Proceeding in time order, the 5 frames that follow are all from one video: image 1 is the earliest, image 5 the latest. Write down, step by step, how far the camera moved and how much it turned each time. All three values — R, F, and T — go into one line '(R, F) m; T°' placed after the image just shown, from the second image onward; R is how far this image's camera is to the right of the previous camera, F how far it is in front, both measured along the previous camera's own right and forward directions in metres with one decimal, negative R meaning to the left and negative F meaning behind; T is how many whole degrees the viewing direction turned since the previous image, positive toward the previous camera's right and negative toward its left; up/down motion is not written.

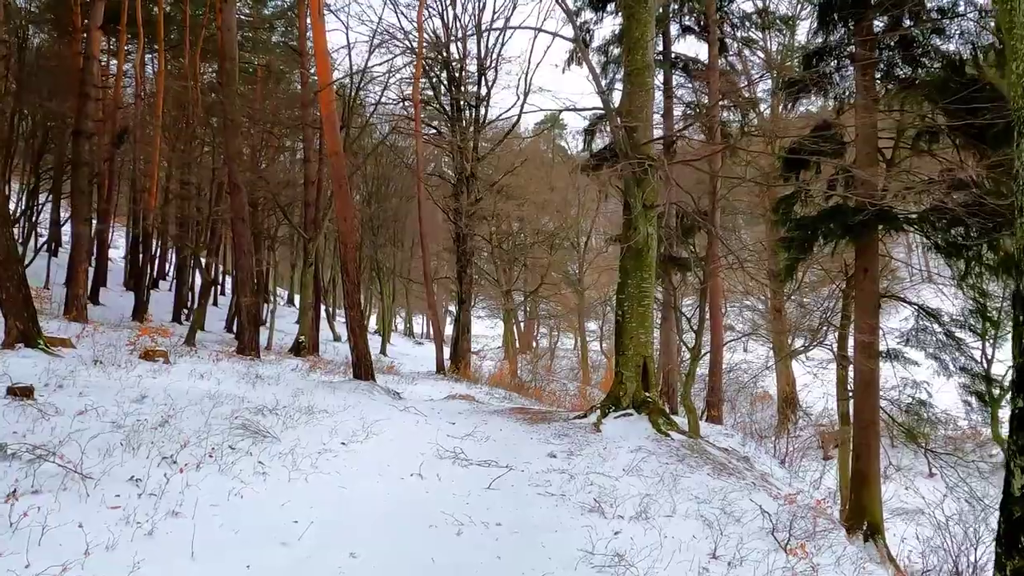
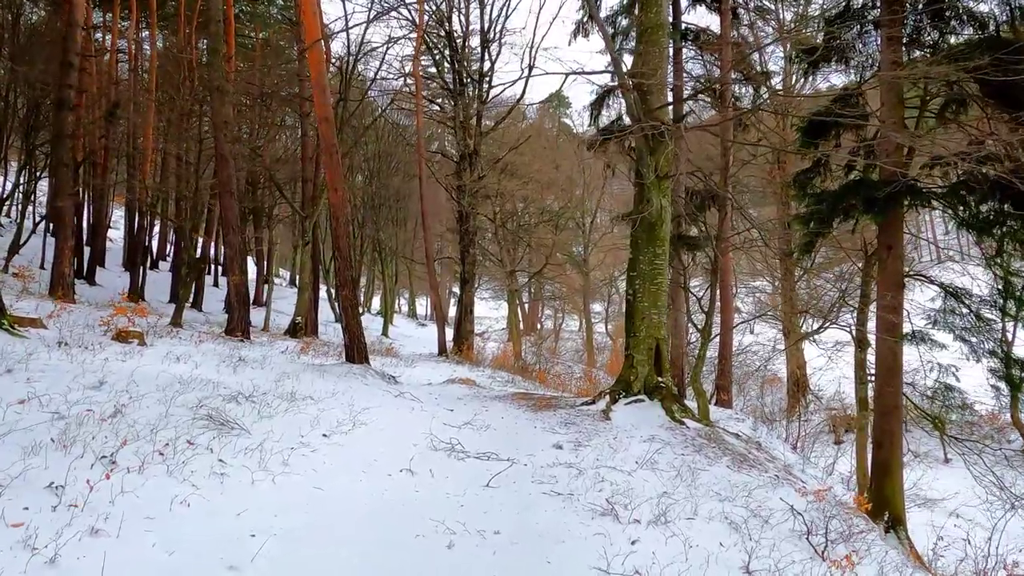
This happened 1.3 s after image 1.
(0.0, +0.5) m; 0°
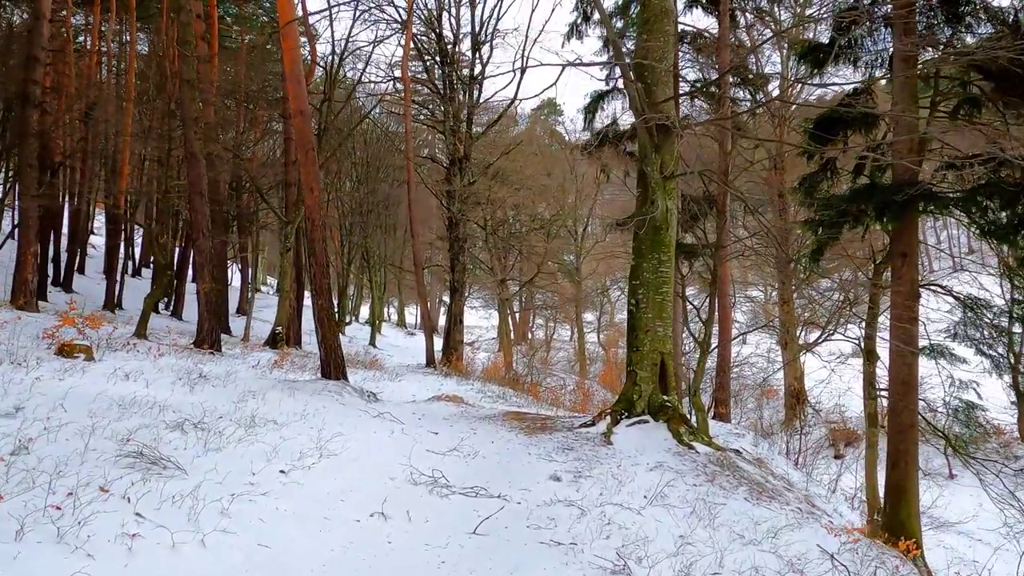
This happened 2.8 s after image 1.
(0.0, +0.5) m; +1°
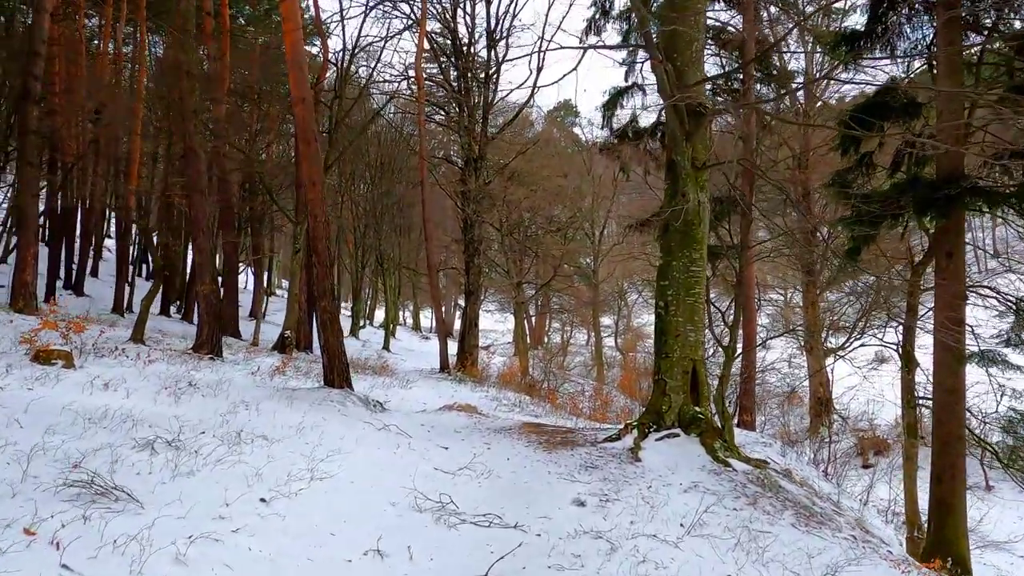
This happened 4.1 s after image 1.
(0.0, +0.5) m; -1°
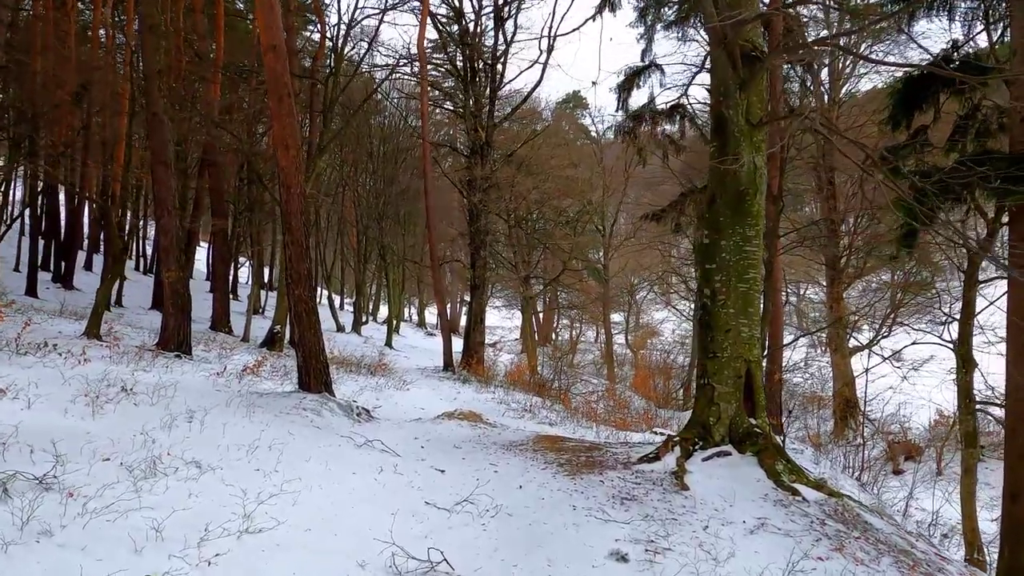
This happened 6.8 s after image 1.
(0.0, +0.9) m; -1°
